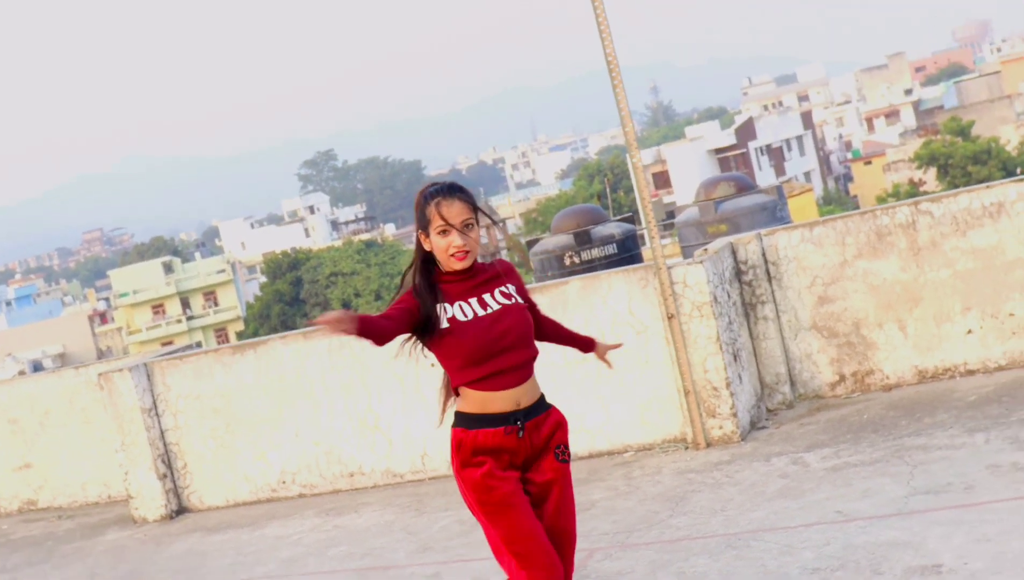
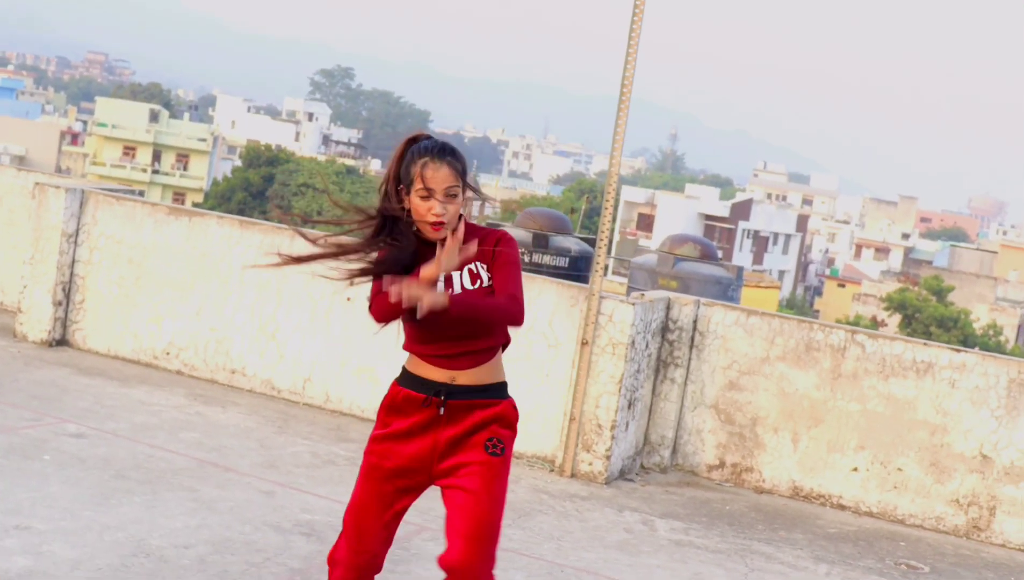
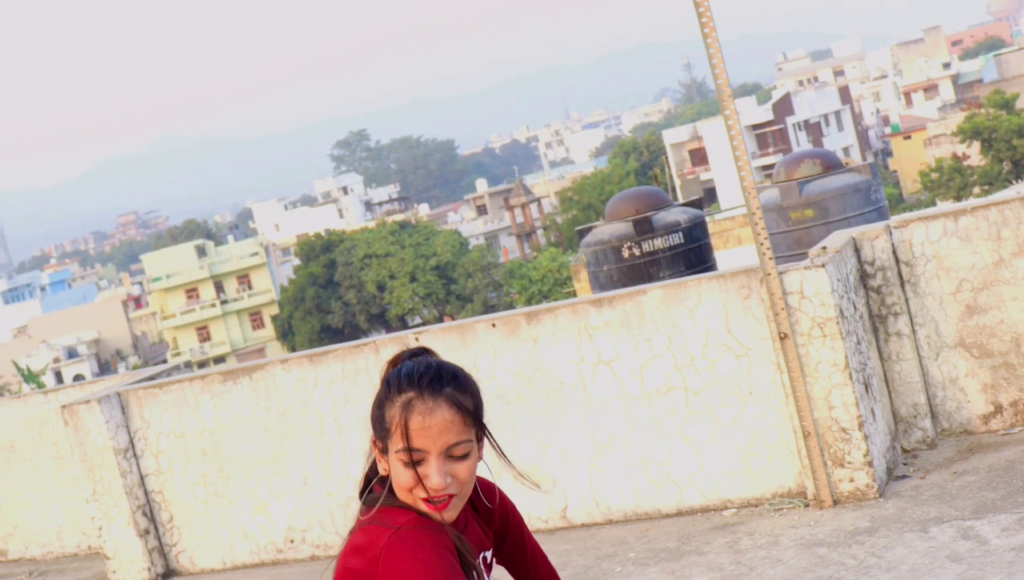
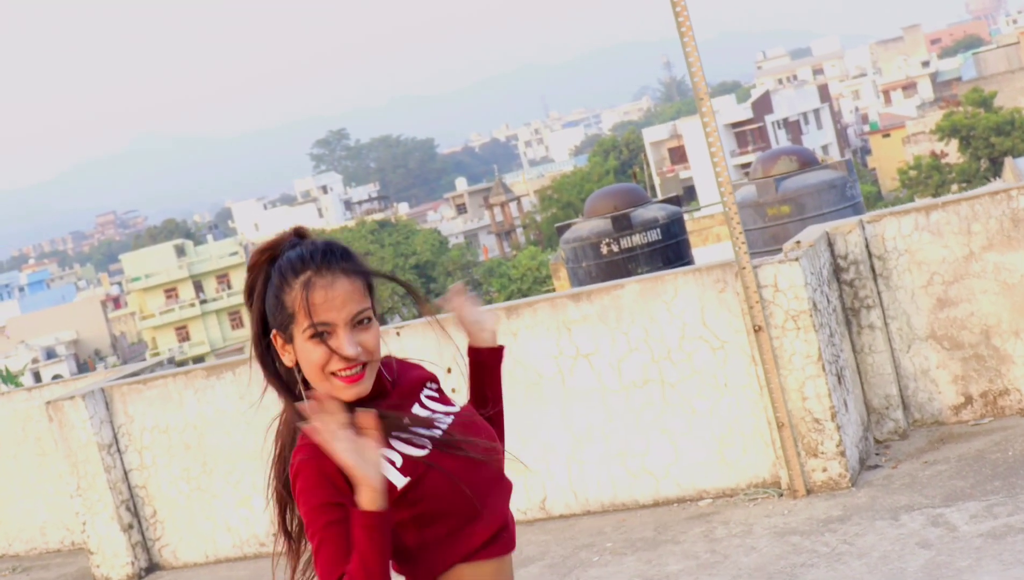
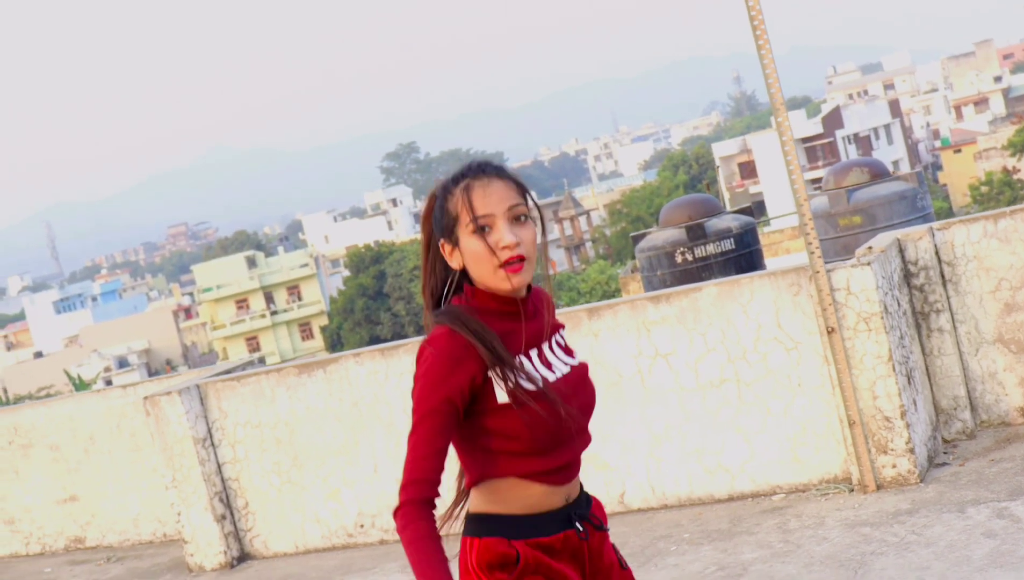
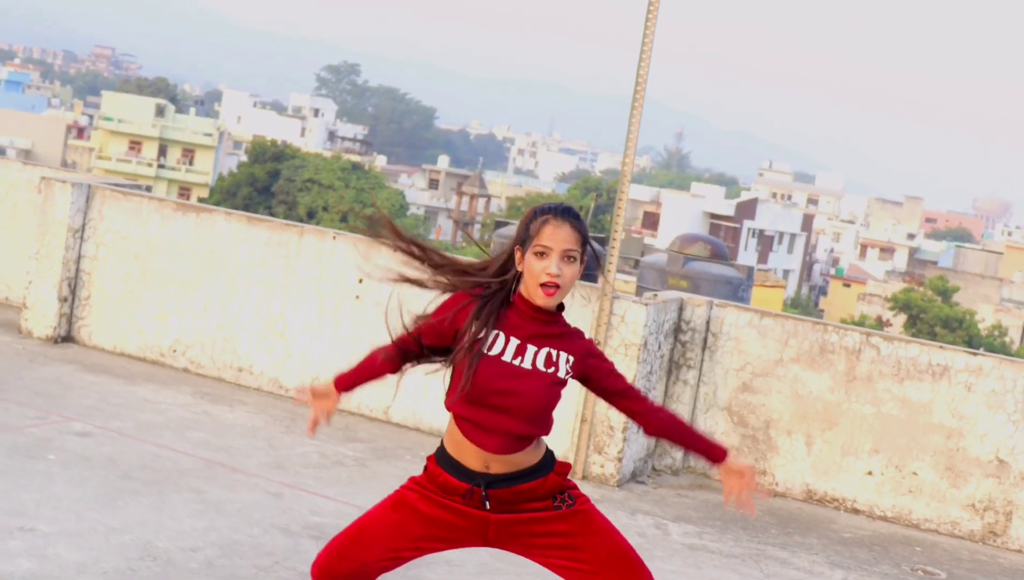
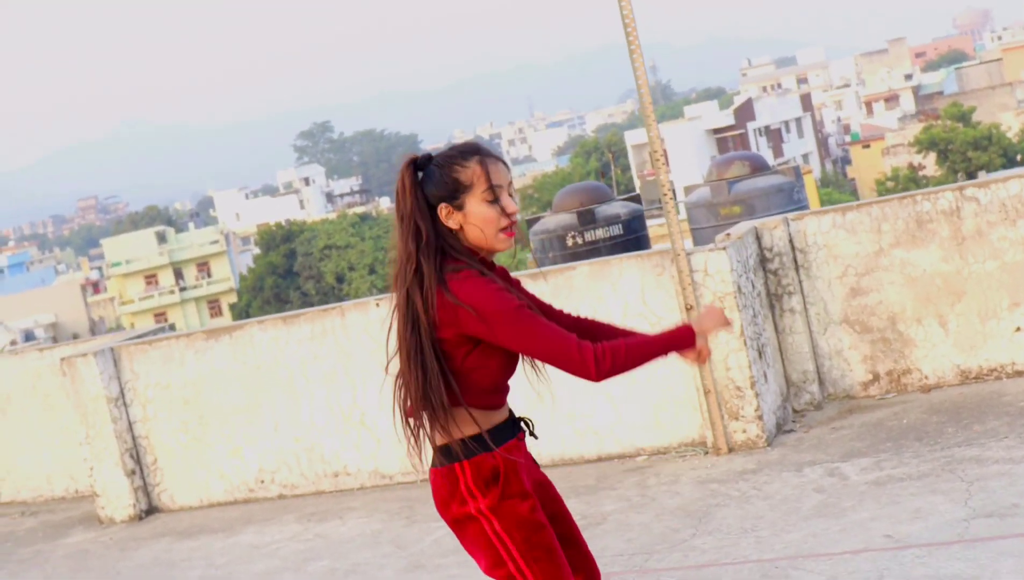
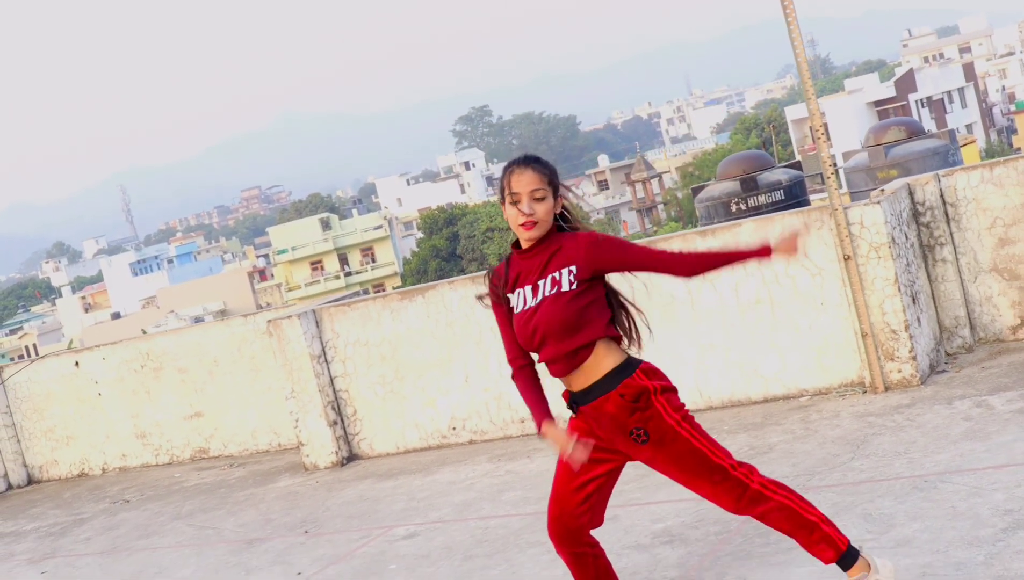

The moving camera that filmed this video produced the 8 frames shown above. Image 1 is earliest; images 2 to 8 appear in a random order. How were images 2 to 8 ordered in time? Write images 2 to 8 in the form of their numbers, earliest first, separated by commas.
2, 6, 7, 4, 3, 5, 8
